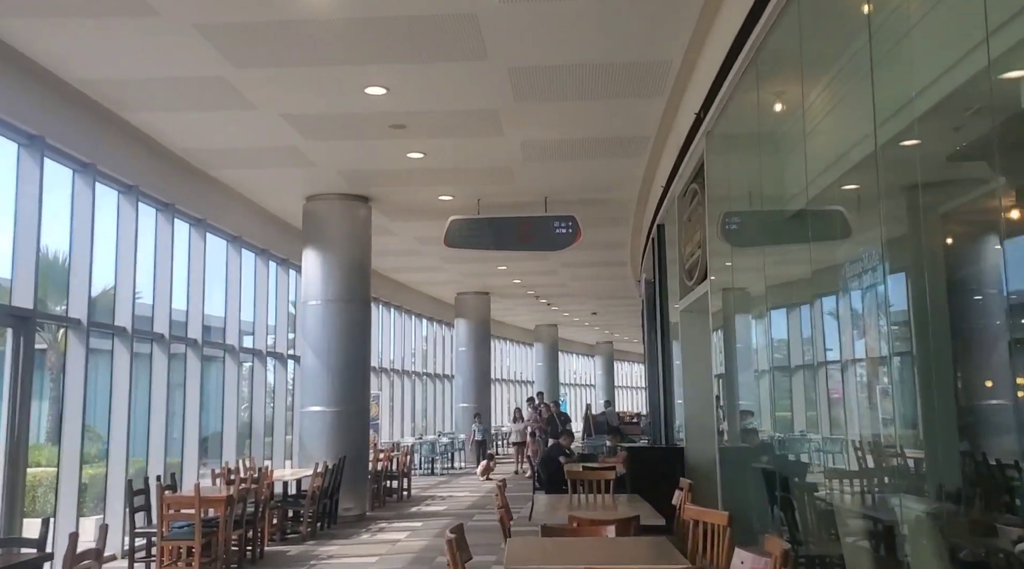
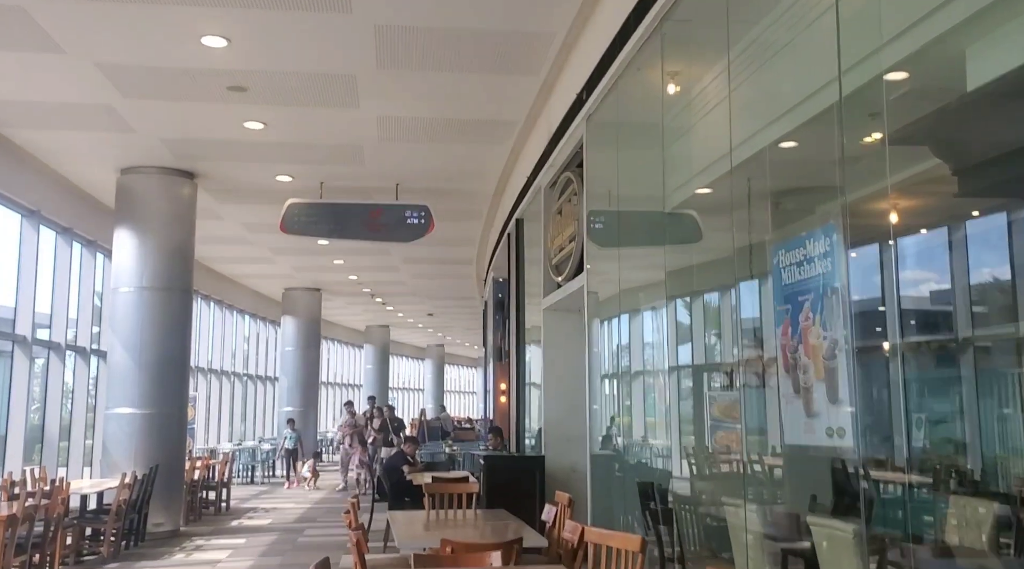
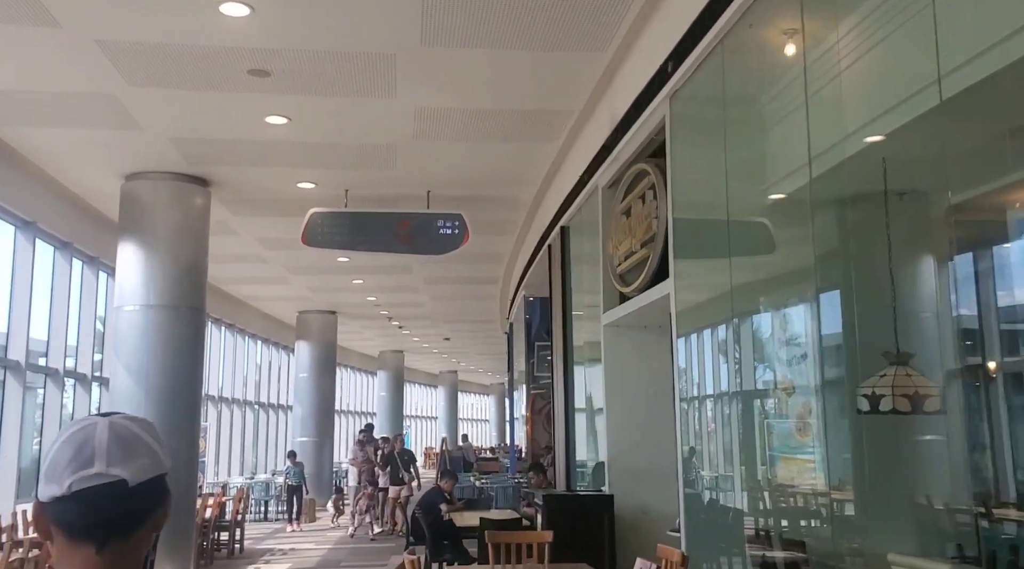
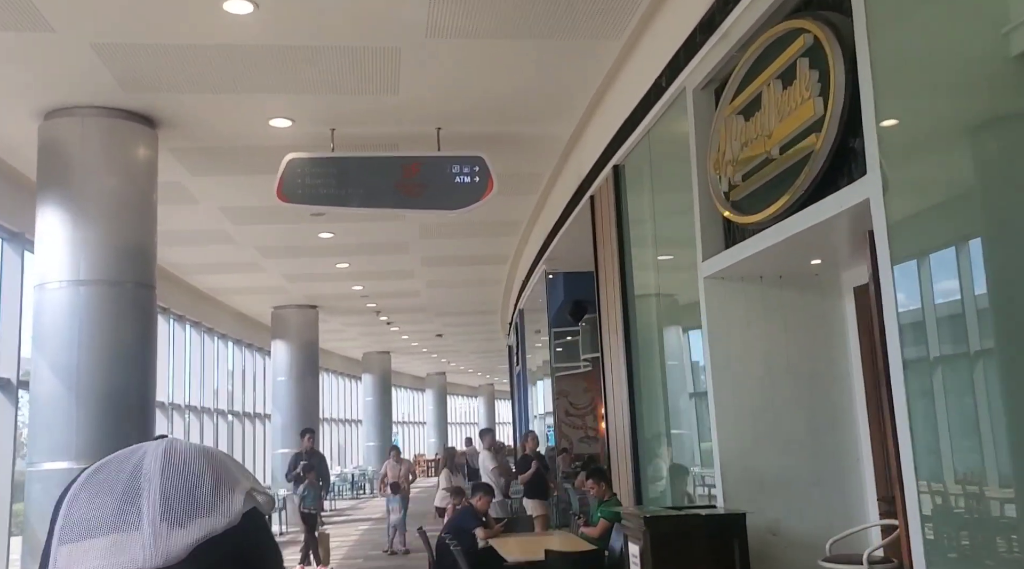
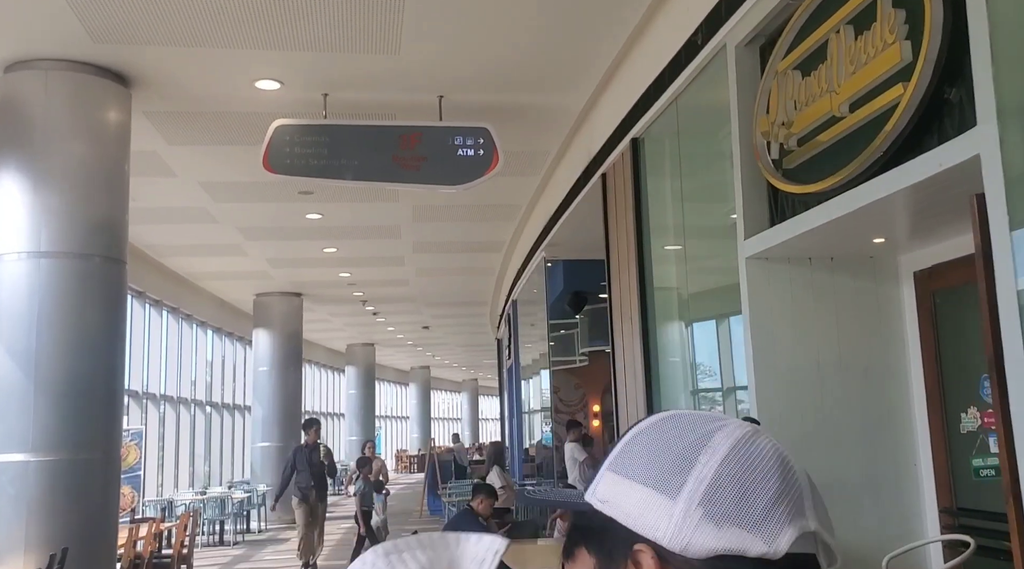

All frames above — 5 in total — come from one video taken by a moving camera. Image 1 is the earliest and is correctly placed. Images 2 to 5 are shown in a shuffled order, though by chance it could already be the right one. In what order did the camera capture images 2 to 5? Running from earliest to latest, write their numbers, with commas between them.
2, 3, 4, 5
